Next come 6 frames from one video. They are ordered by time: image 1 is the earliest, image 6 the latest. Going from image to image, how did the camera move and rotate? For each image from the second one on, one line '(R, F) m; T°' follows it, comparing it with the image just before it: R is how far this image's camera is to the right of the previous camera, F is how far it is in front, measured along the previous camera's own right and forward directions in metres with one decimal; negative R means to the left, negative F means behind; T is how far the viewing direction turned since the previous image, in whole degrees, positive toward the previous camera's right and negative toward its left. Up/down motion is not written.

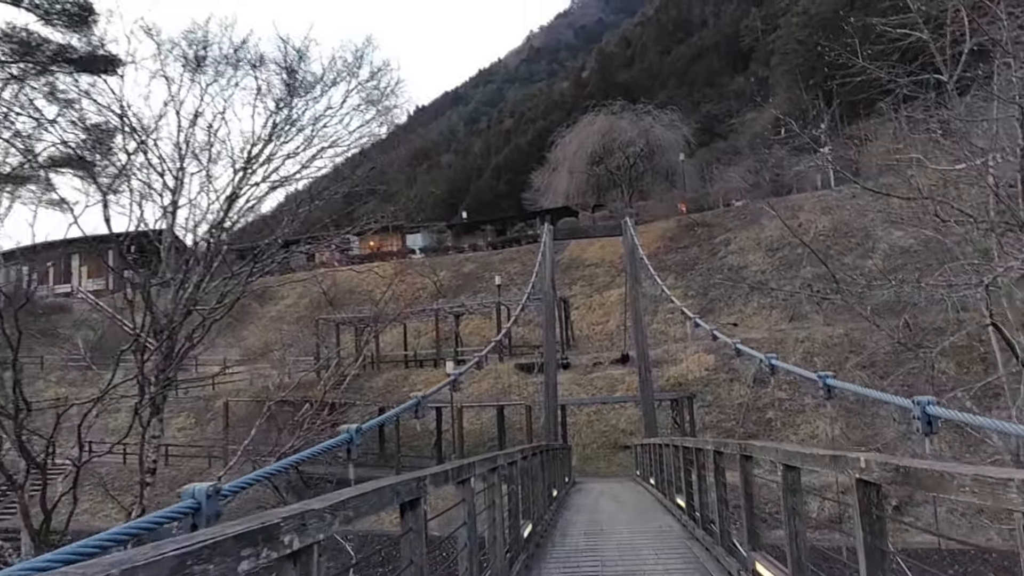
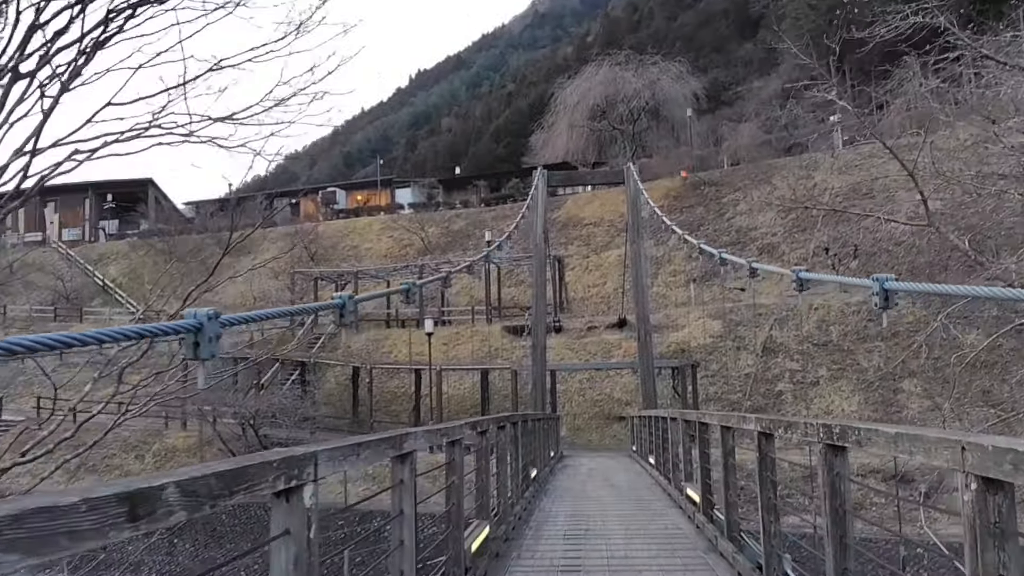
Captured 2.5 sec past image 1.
(+0.2, +1.5) m; 0°
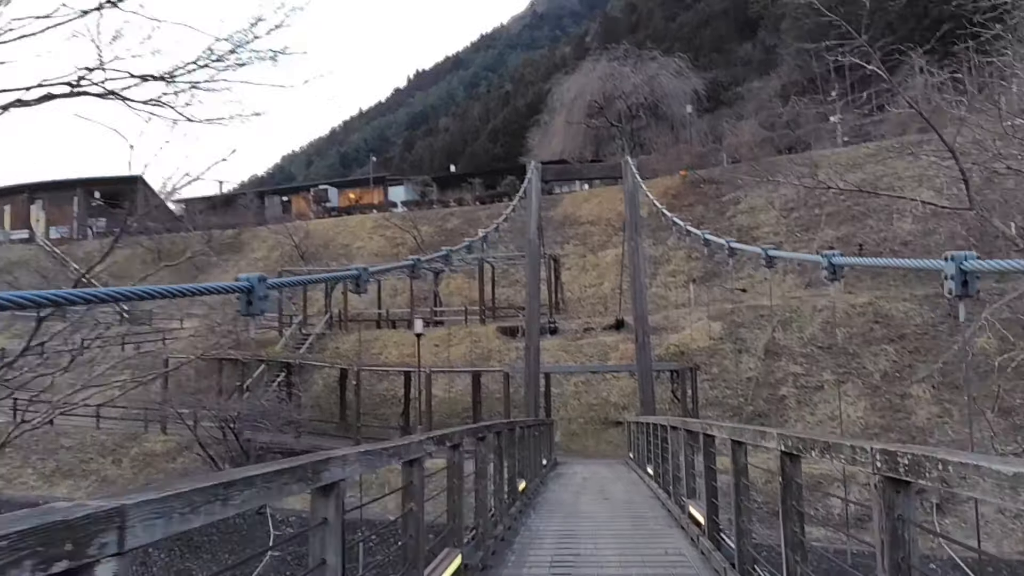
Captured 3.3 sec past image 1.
(+0.1, +0.5) m; 0°
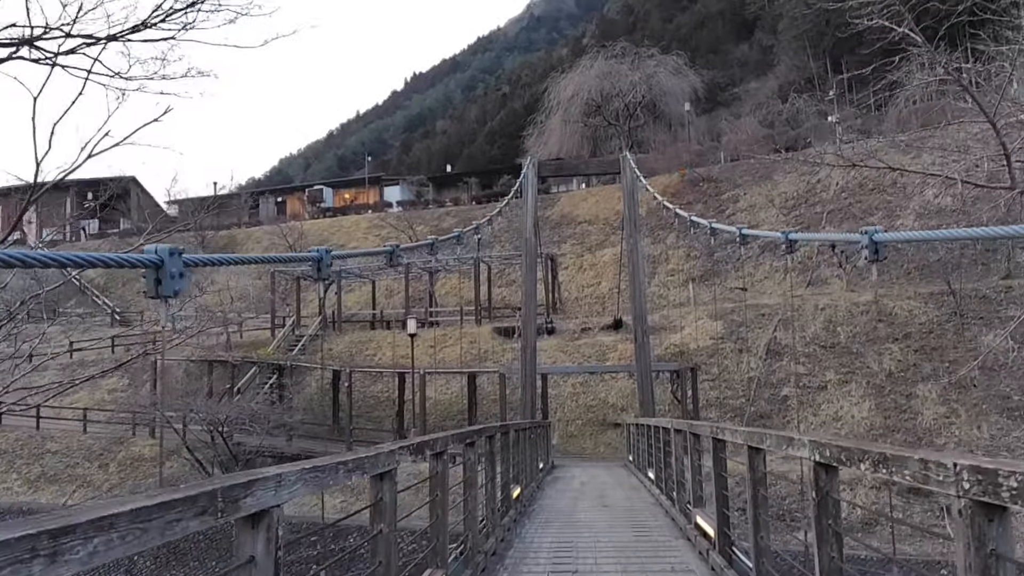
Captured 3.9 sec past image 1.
(0.0, +0.3) m; 0°
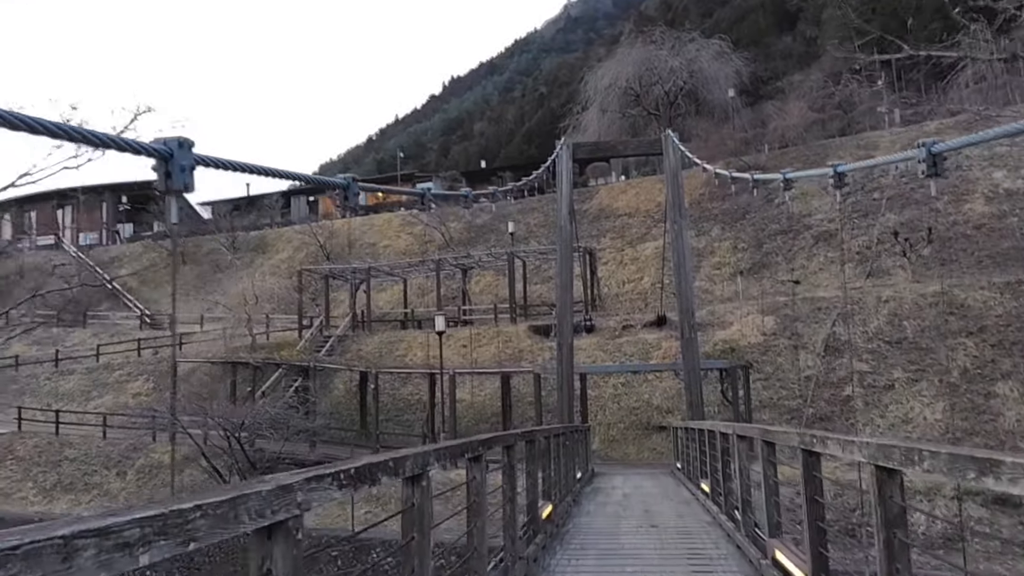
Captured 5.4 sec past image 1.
(+0.1, +0.9) m; -3°
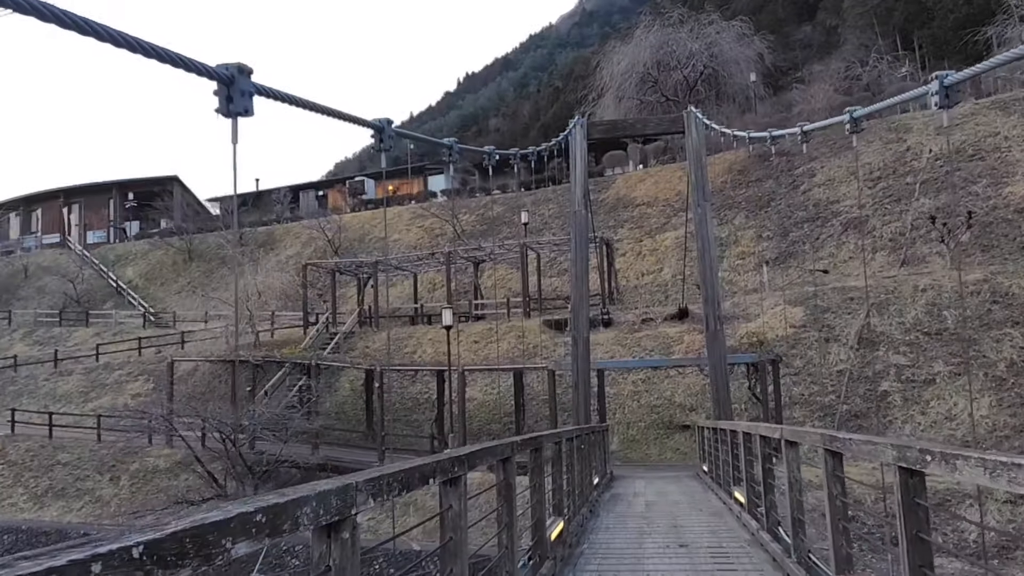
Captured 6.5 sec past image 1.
(+0.1, +0.7) m; -1°
